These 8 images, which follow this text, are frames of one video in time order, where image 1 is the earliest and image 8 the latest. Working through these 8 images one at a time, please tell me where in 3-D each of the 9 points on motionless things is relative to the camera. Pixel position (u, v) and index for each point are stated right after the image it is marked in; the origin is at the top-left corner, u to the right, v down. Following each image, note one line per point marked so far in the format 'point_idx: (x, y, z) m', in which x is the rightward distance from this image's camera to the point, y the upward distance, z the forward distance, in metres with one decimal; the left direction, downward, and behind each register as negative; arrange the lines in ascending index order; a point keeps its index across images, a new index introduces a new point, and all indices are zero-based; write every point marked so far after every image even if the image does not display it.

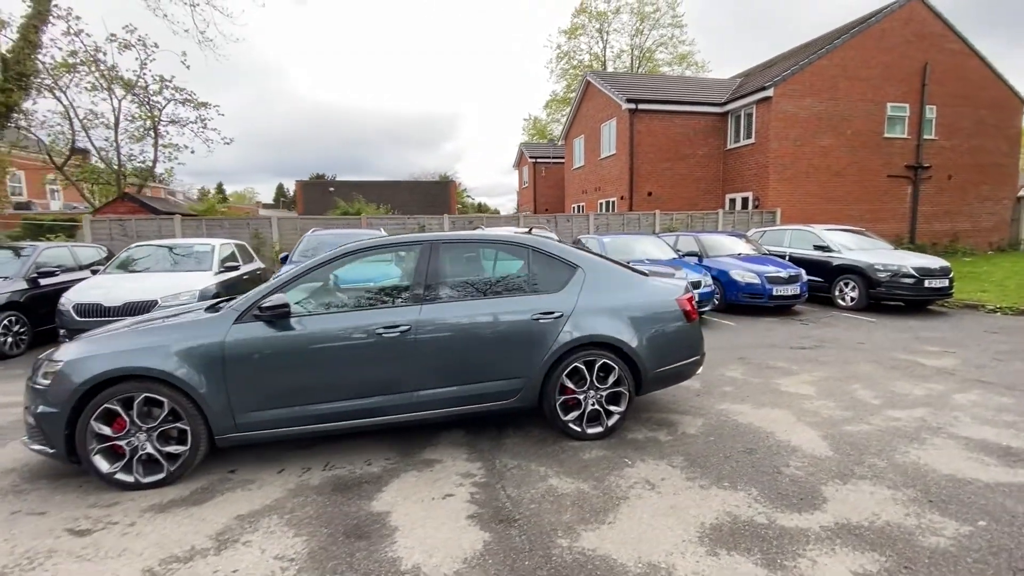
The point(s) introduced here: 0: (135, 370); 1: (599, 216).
0: (-2.3, -0.5, +3.0) m
1: (+2.5, +2.1, +13.8) m
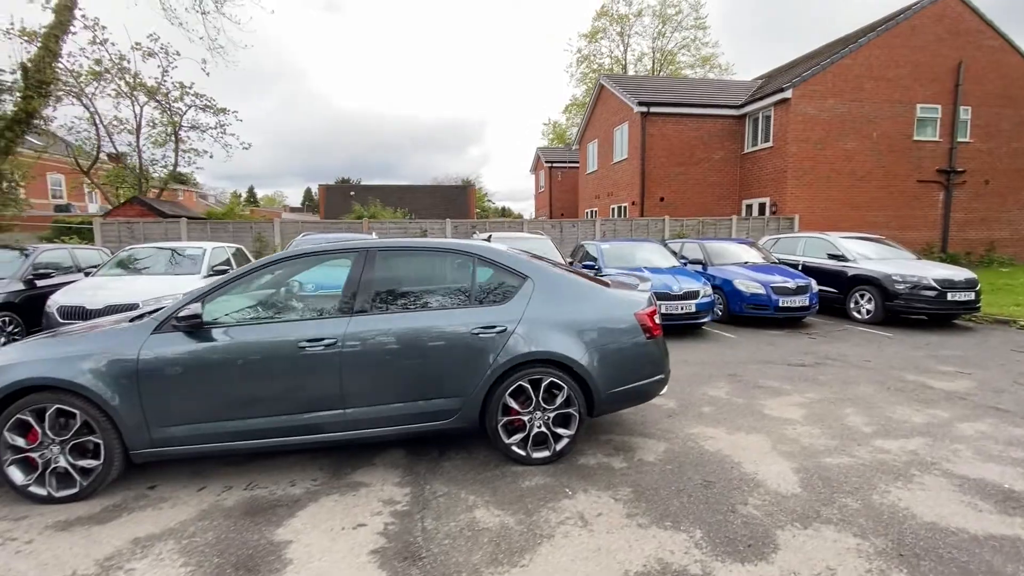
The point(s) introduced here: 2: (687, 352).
0: (-2.8, -0.5, +2.9) m
1: (+2.7, +1.9, +13.5) m
2: (+2.5, -0.9, +6.7) m
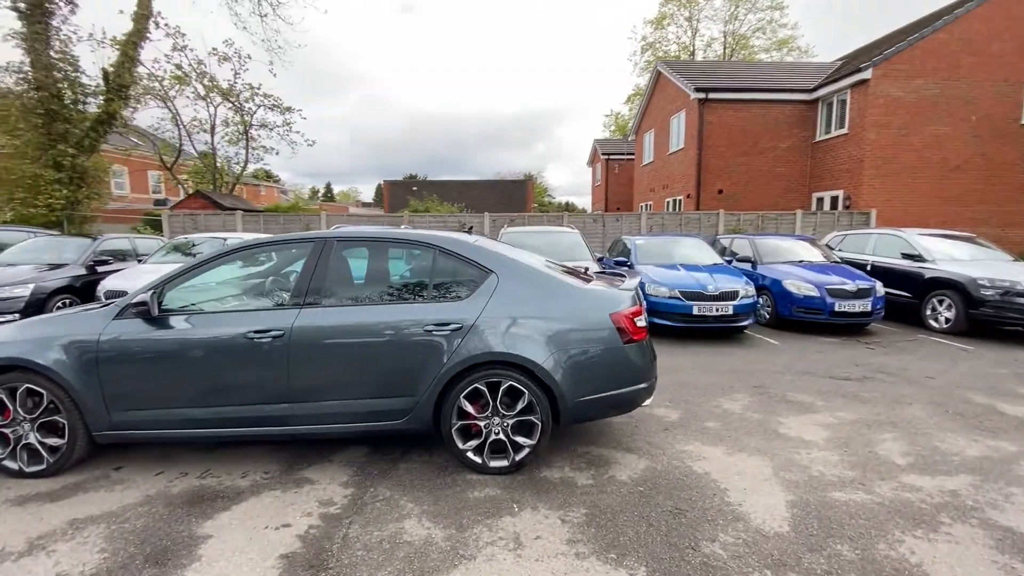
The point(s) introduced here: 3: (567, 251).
0: (-3.1, -0.4, +3.0) m
1: (+3.8, +1.9, +12.7) m
2: (+2.6, -0.9, +6.1) m
3: (+0.9, +0.7, +8.5) m
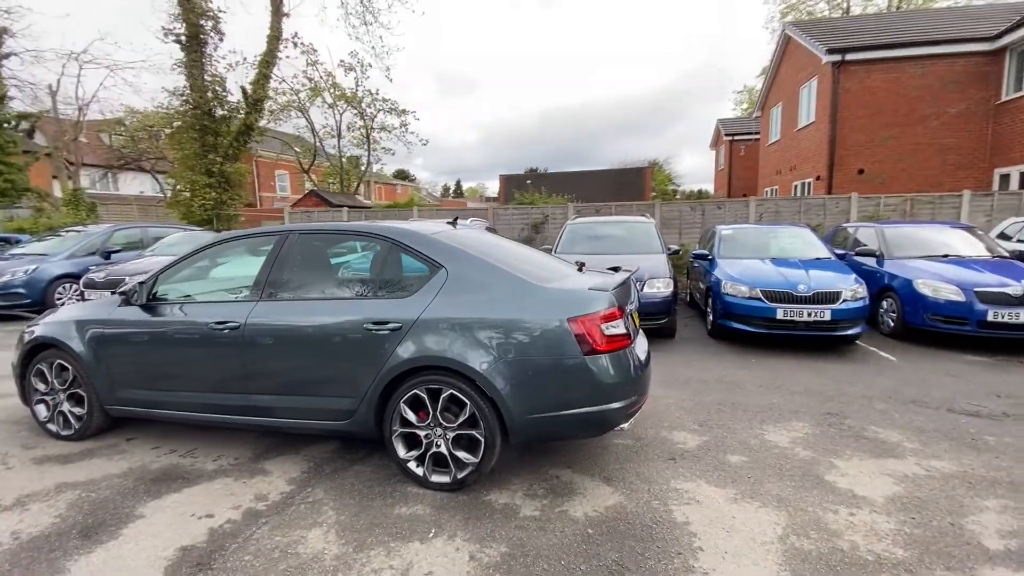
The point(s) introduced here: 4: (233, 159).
0: (-3.3, -0.4, +3.5) m
1: (+5.9, +2.0, +11.1) m
2: (+2.9, -0.9, +5.0) m
3: (+1.9, +0.7, +7.7) m
4: (-8.3, +3.8, +14.2) m
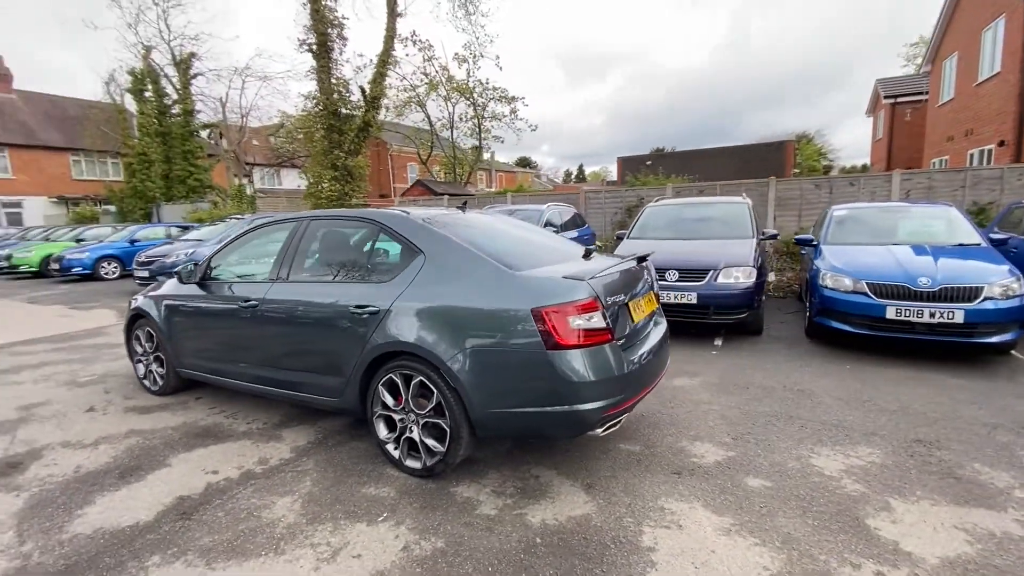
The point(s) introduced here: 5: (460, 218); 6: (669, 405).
0: (-3.2, -0.2, +4.2) m
1: (+7.7, +2.1, +9.1) m
2: (+3.2, -0.9, +4.1) m
3: (+3.0, +0.9, +6.9) m
4: (-5.2, +4.4, +15.7) m
5: (-0.3, +0.5, +3.4) m
6: (+1.3, -0.9, +3.8) m
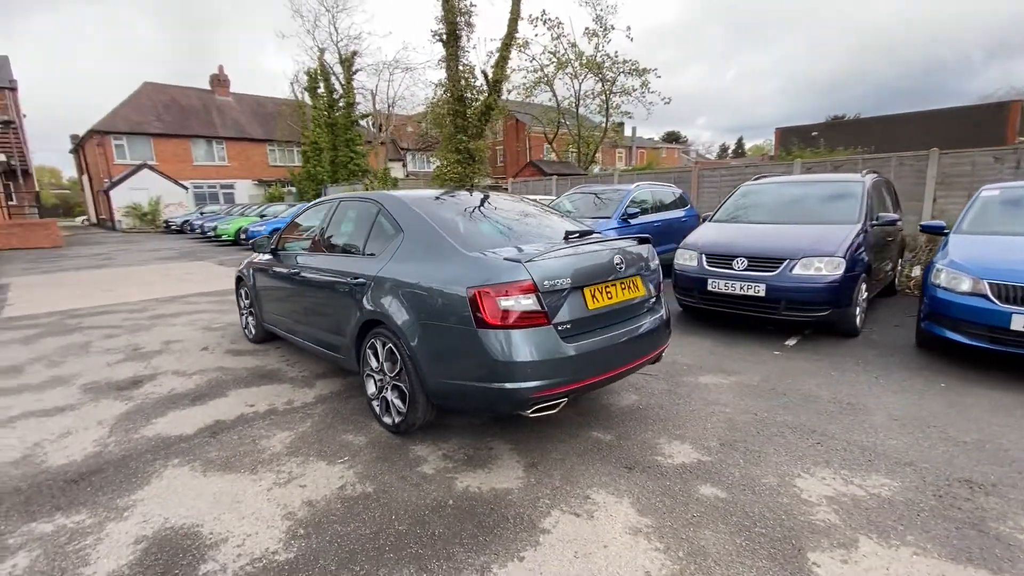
0: (-2.9, +0.2, +5.2) m
1: (+9.0, +2.0, +6.6) m
2: (+3.2, -0.9, +3.2) m
3: (+3.9, +1.0, +5.9) m
4: (-1.2, +5.2, +16.5) m
5: (-0.3, +0.6, +3.6) m
6: (+1.2, -0.8, +3.6) m
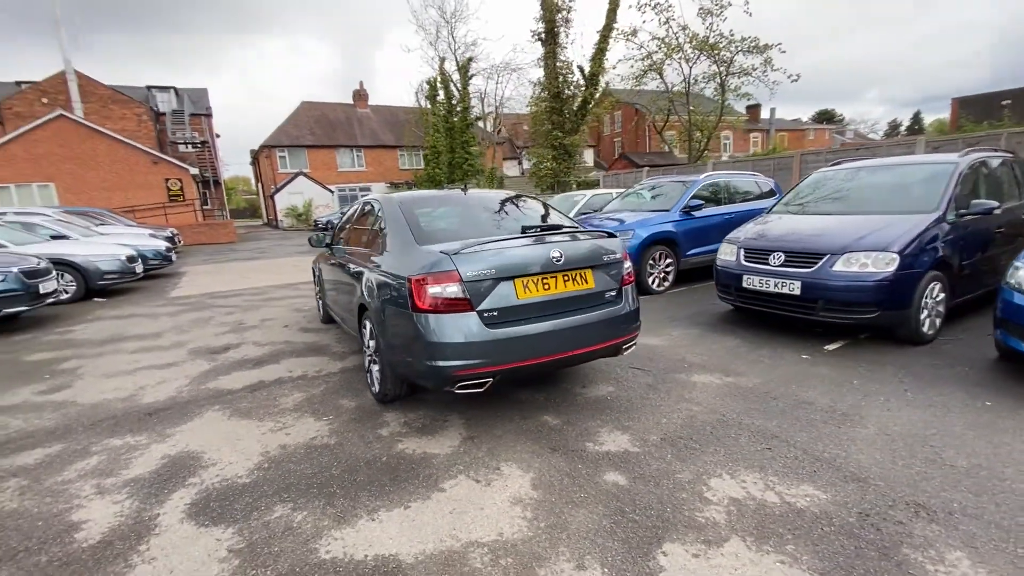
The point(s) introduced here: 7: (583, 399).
0: (-2.5, +0.3, +6.2) m
1: (+9.4, +1.9, +4.4) m
2: (+2.8, -0.9, +2.7) m
3: (+4.2, +1.0, +5.1) m
4: (+2.1, +5.4, +16.6) m
5: (-0.4, +0.7, +3.9) m
6: (+1.0, -0.8, +3.6) m
7: (+0.5, -0.8, +3.6) m
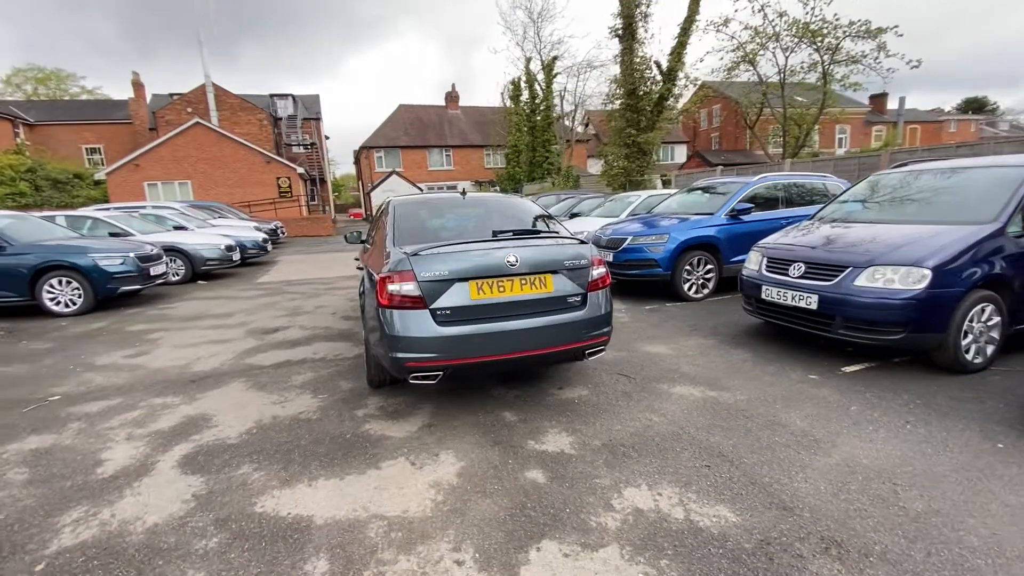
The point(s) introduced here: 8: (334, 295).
0: (-2.1, +0.4, +6.8) m
1: (+9.3, +1.5, +2.8) m
2: (+2.4, -1.0, +2.4) m
3: (+4.3, +0.8, +4.5) m
4: (+4.6, +5.3, +16.1) m
5: (-0.5, +0.7, +4.2) m
6: (+0.8, -0.9, +3.6) m
7: (+0.3, -0.9, +3.7) m
8: (-3.0, -0.1, +8.1) m
